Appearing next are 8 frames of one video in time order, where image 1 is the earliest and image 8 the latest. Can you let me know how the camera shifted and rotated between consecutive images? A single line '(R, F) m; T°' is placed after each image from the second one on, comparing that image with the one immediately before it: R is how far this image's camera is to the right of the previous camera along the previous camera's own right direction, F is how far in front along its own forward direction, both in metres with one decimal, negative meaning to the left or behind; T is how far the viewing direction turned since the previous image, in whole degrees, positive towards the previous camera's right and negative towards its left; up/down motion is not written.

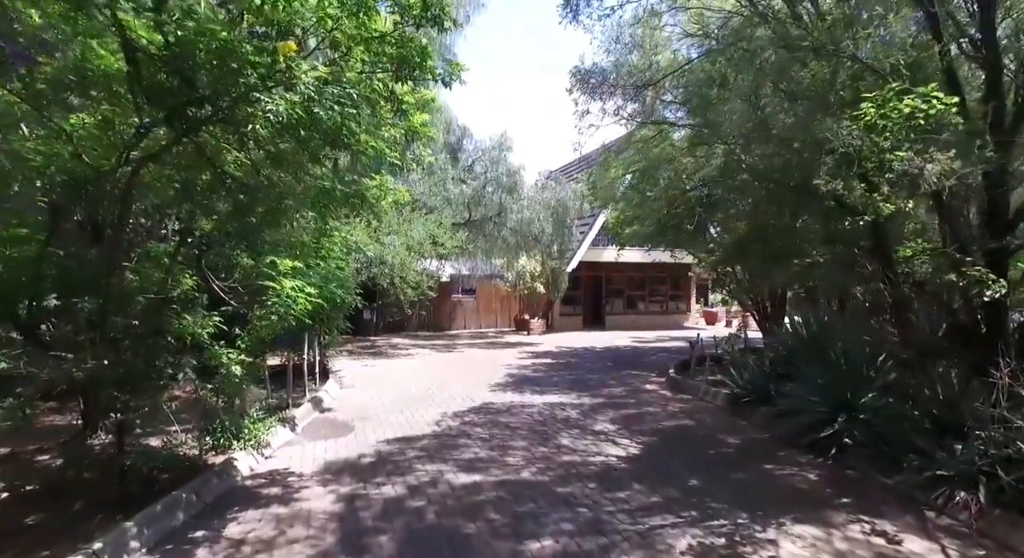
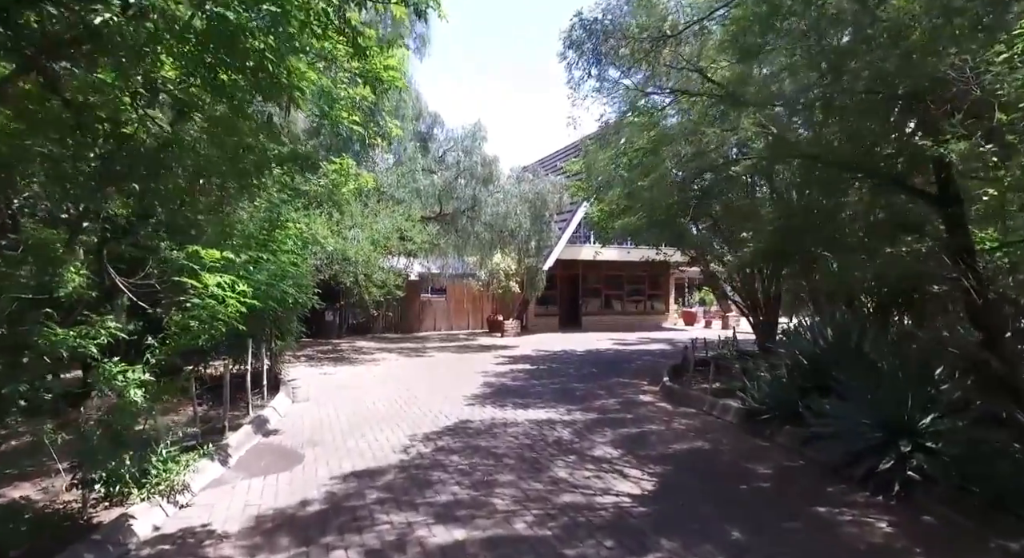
(-0.2, +1.1) m; +3°
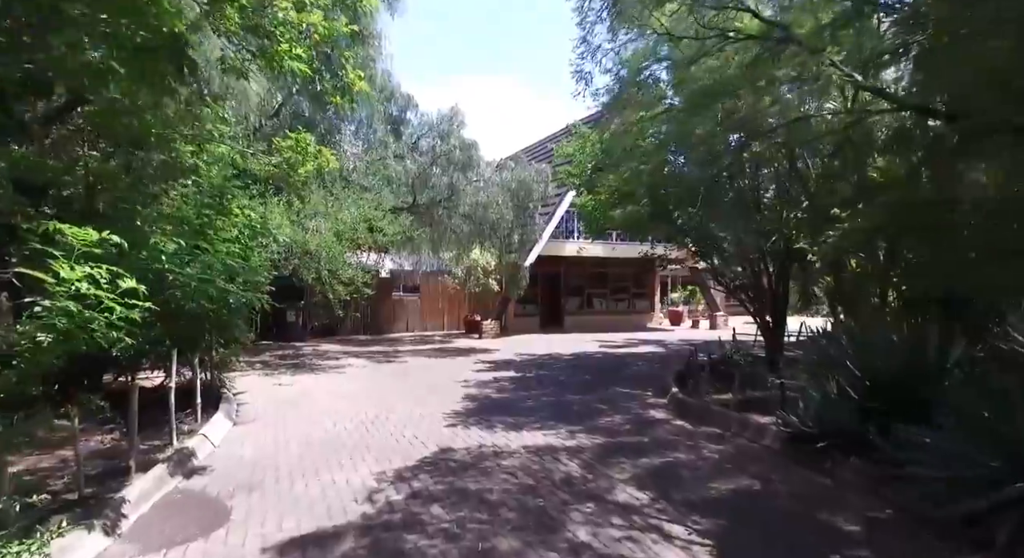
(-0.2, +1.4) m; +3°
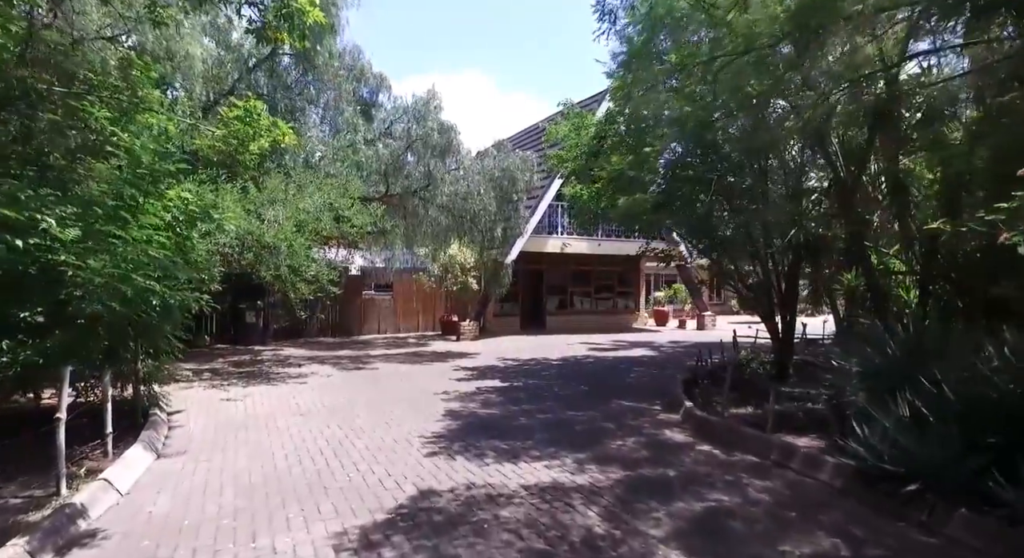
(-0.2, +1.3) m; +3°
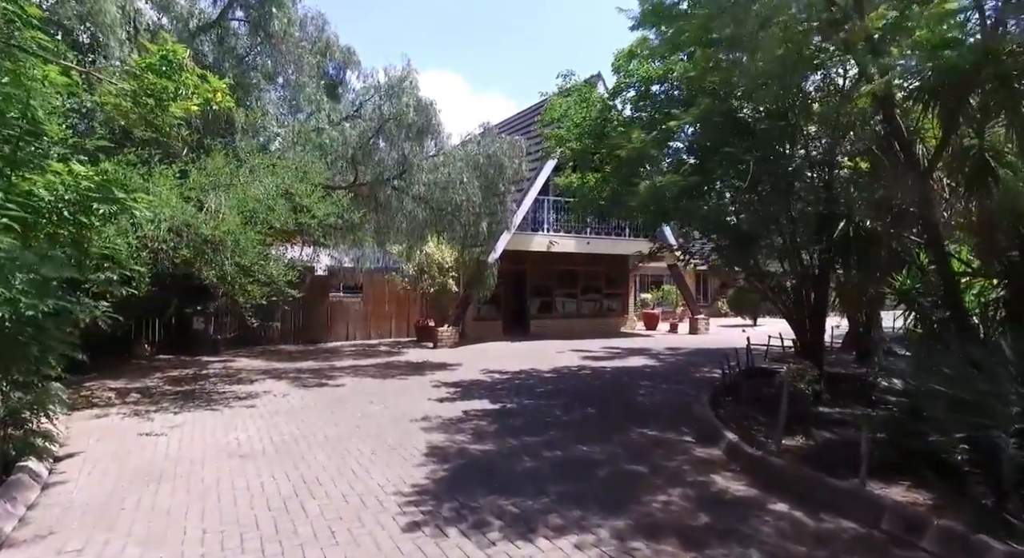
(-0.3, +1.6) m; +3°
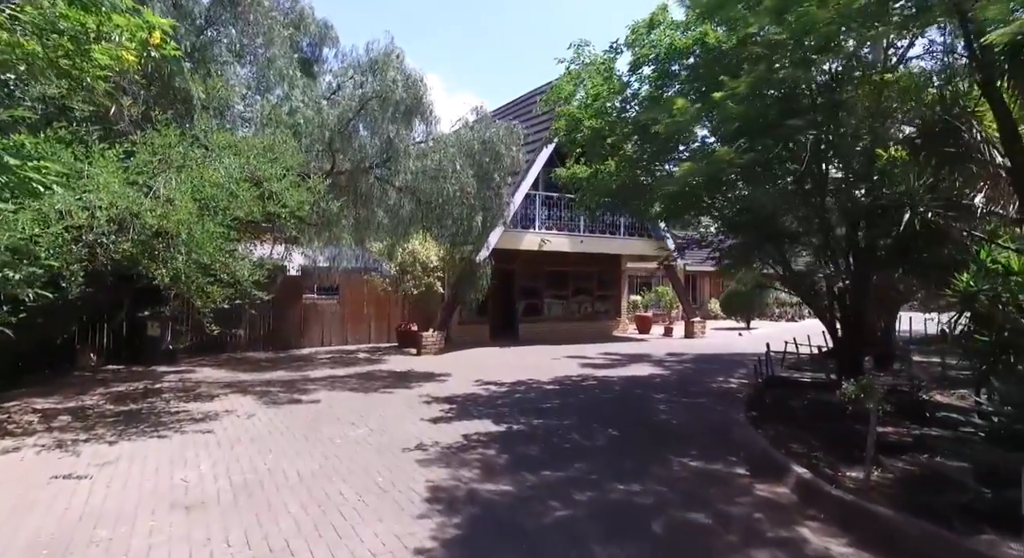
(-0.4, +1.2) m; +2°
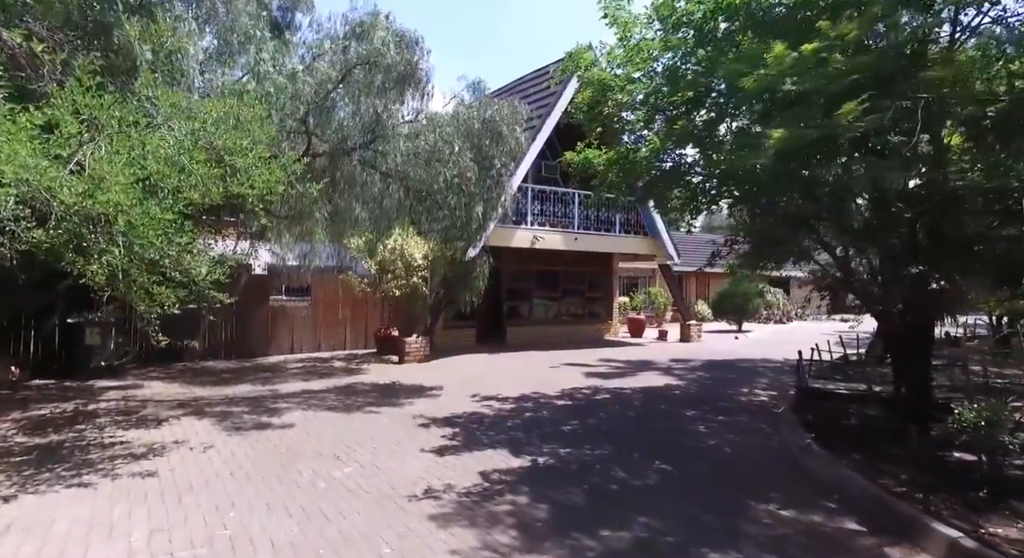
(-0.6, +1.4) m; +3°
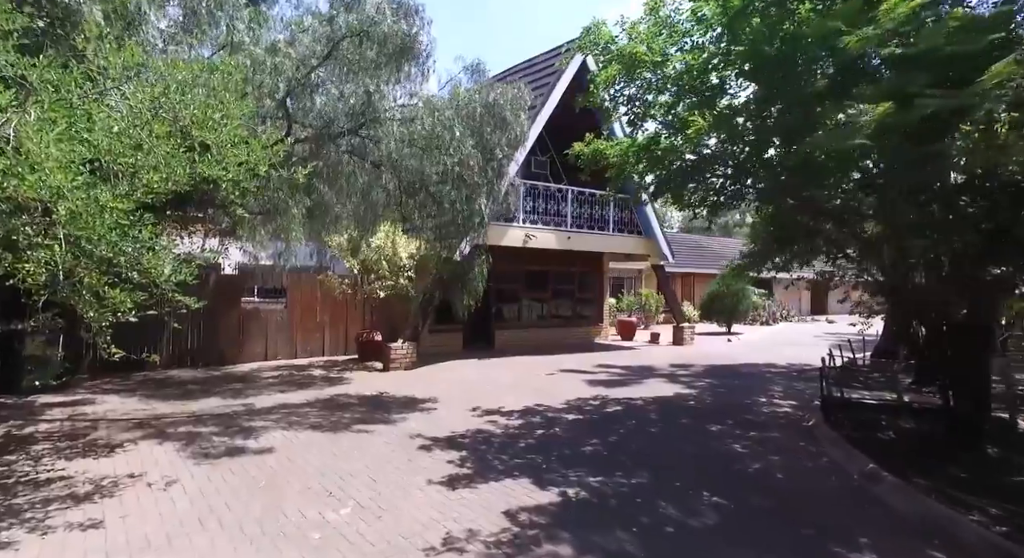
(-0.5, +0.9) m; +3°
